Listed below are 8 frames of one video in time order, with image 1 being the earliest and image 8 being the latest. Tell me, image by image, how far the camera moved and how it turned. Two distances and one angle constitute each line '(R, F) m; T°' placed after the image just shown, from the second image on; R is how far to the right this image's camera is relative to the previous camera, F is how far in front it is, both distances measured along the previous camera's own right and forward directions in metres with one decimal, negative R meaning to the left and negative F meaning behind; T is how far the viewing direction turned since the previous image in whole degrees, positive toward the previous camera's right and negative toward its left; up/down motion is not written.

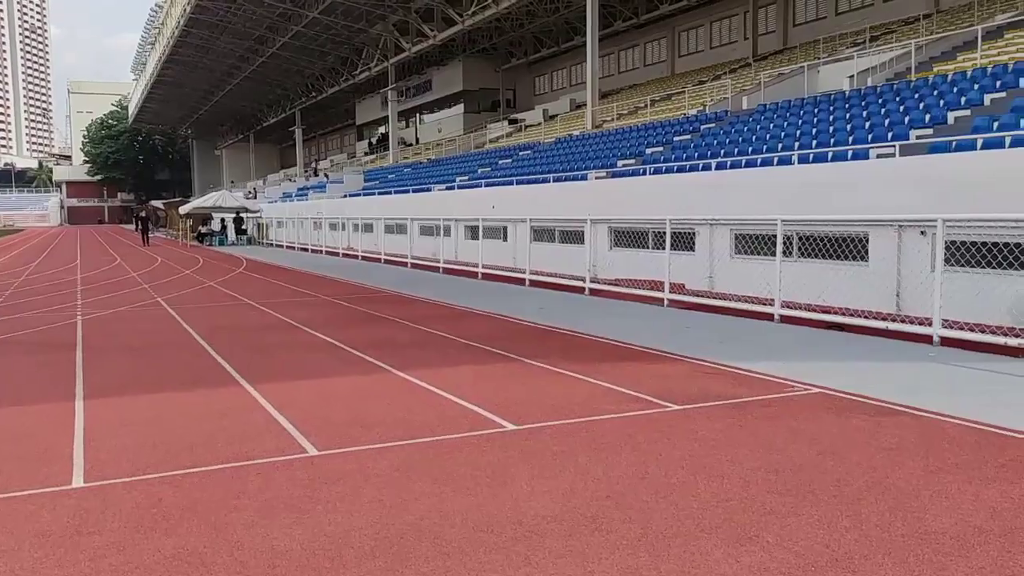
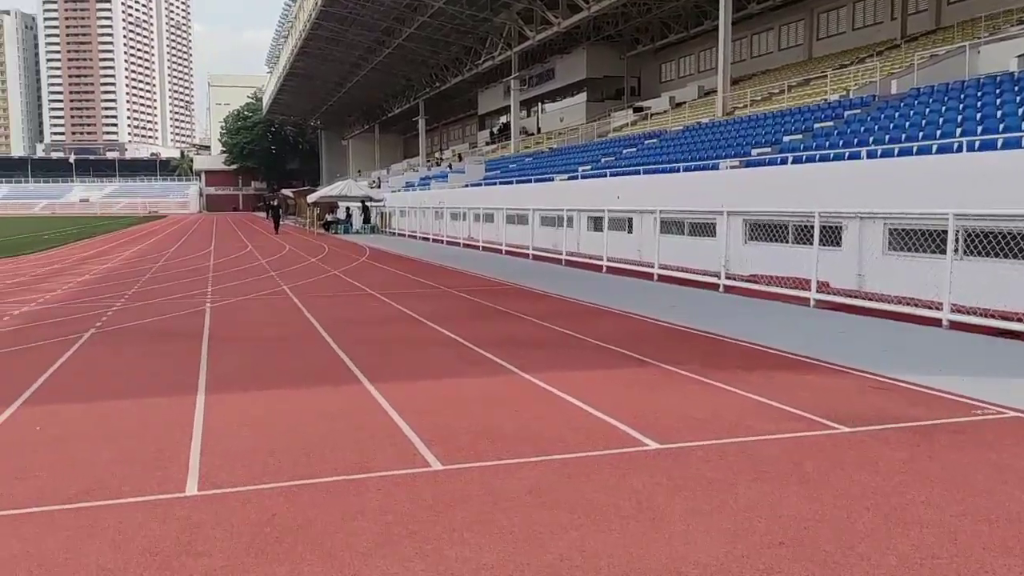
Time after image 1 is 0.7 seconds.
(-0.1, +0.5) m; -7°
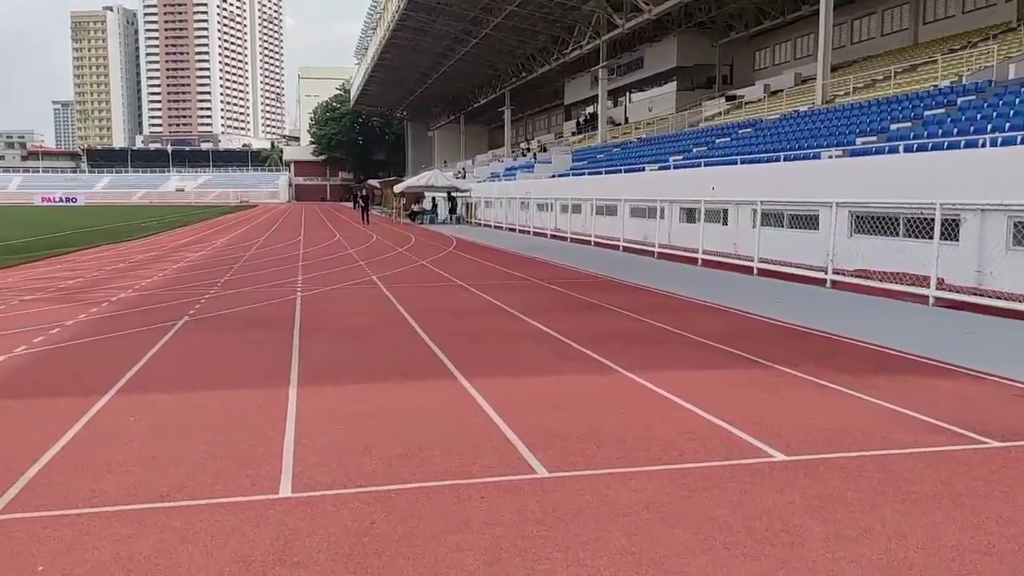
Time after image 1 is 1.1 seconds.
(-0.2, +0.3) m; -5°
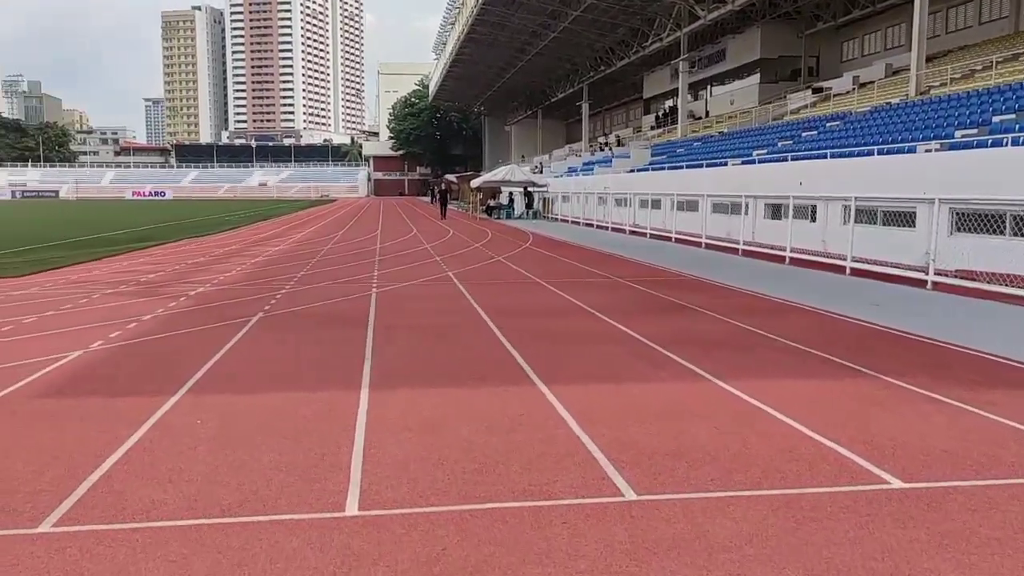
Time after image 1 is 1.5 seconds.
(0.0, +0.4) m; -5°
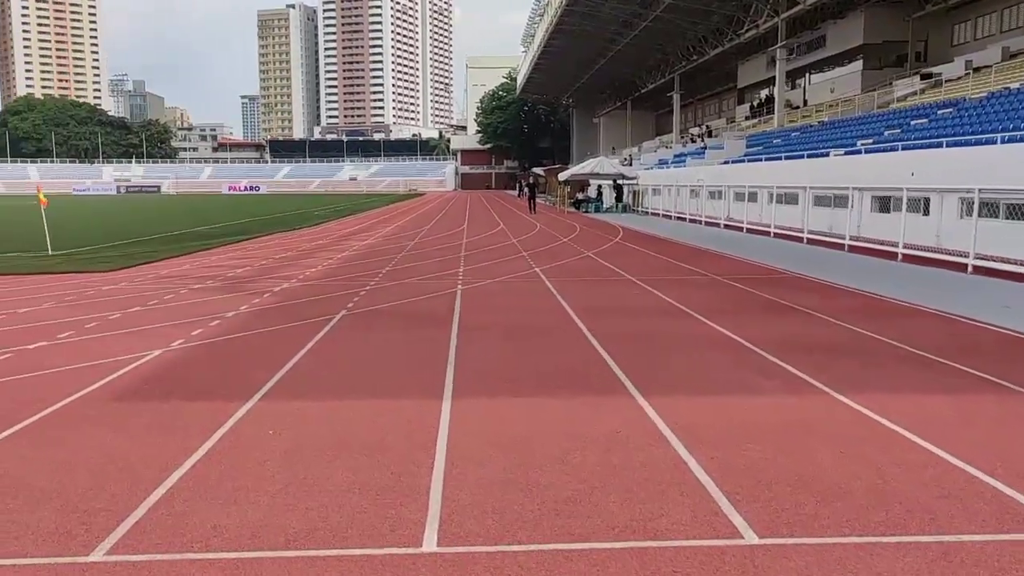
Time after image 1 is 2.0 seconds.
(-0.1, +0.5) m; -5°
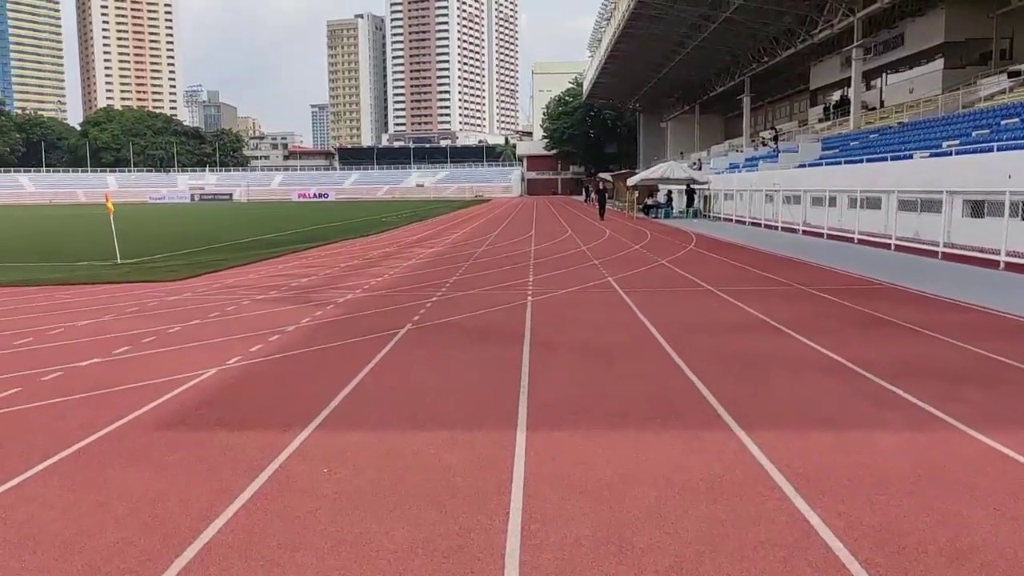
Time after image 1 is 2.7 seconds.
(-0.1, +0.6) m; -4°
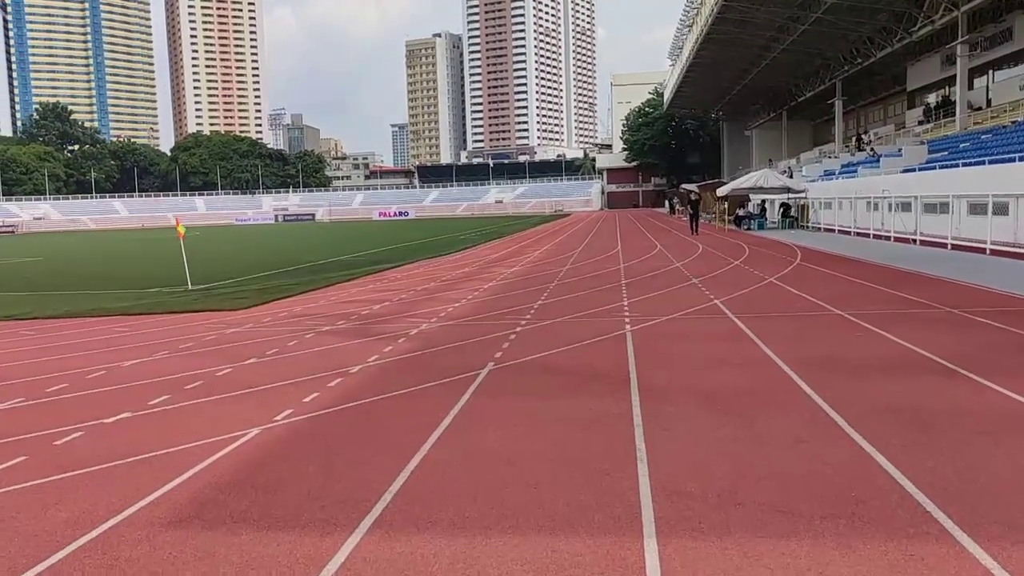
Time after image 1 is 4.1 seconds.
(-0.2, +1.4) m; -5°
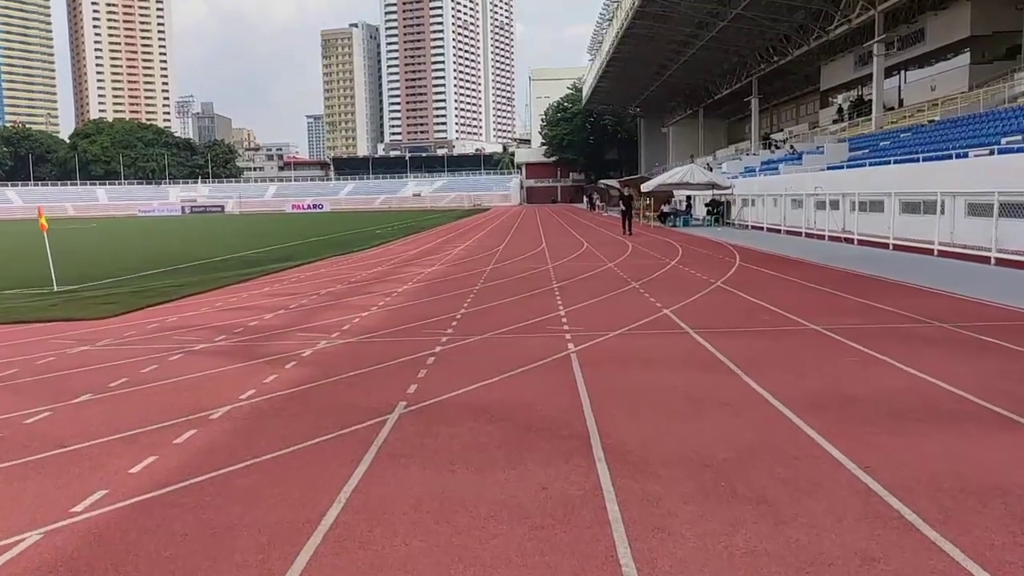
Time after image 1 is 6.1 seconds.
(0.0, +1.9) m; +5°
